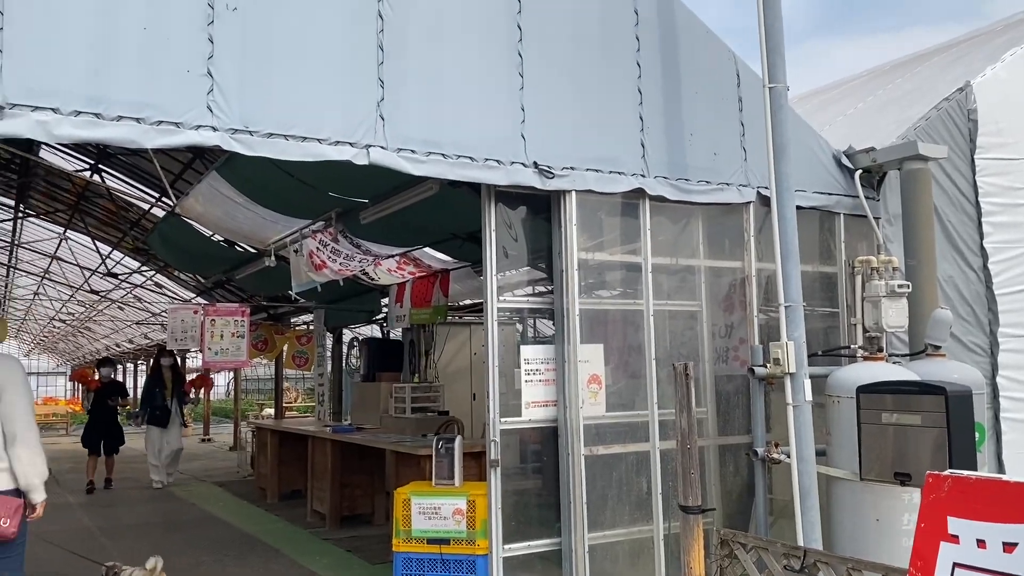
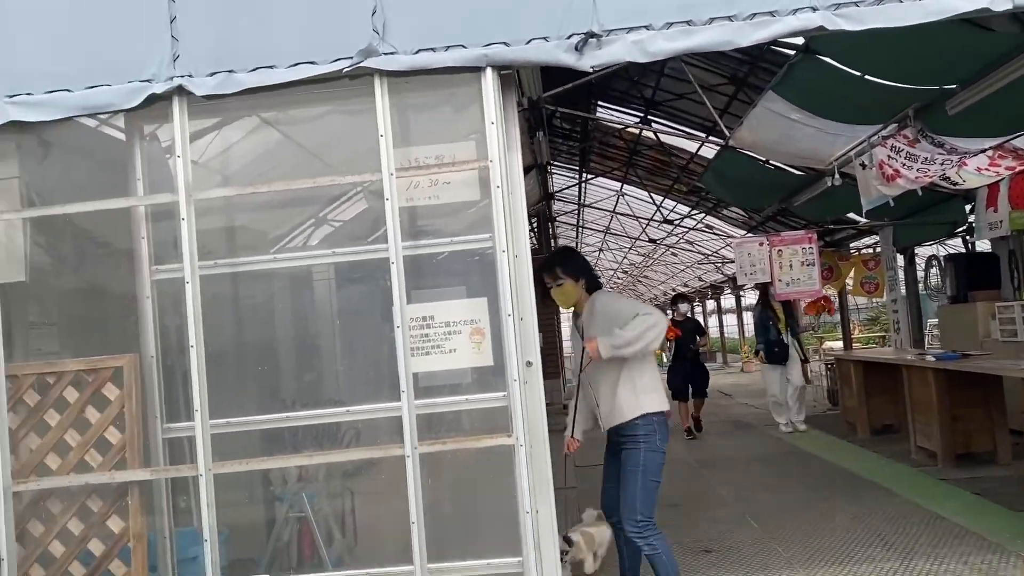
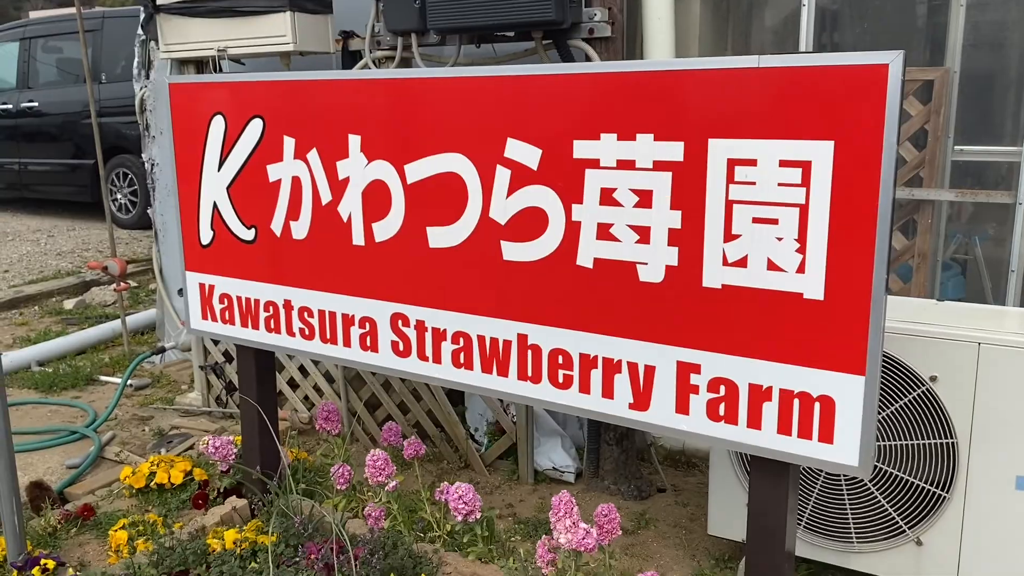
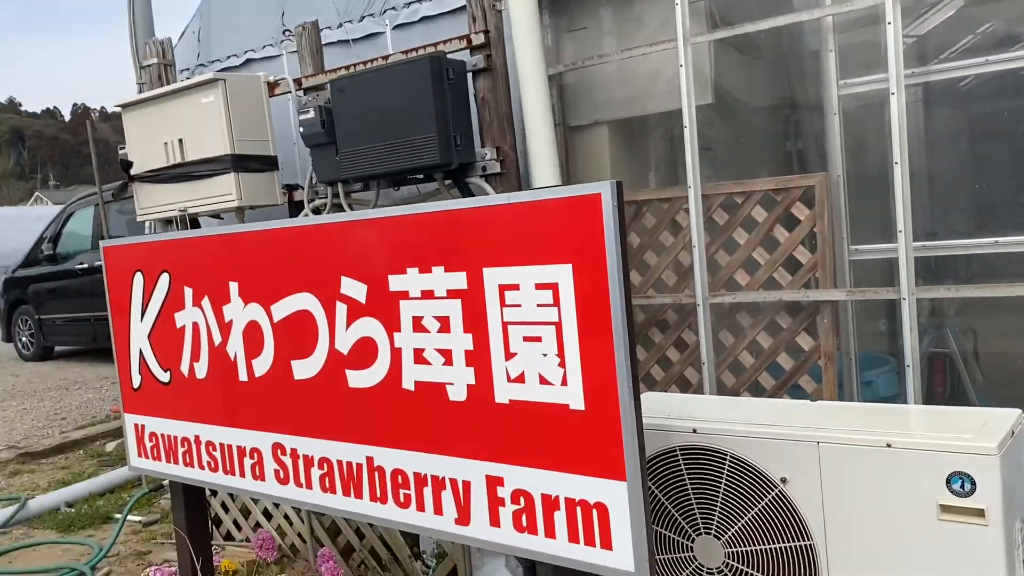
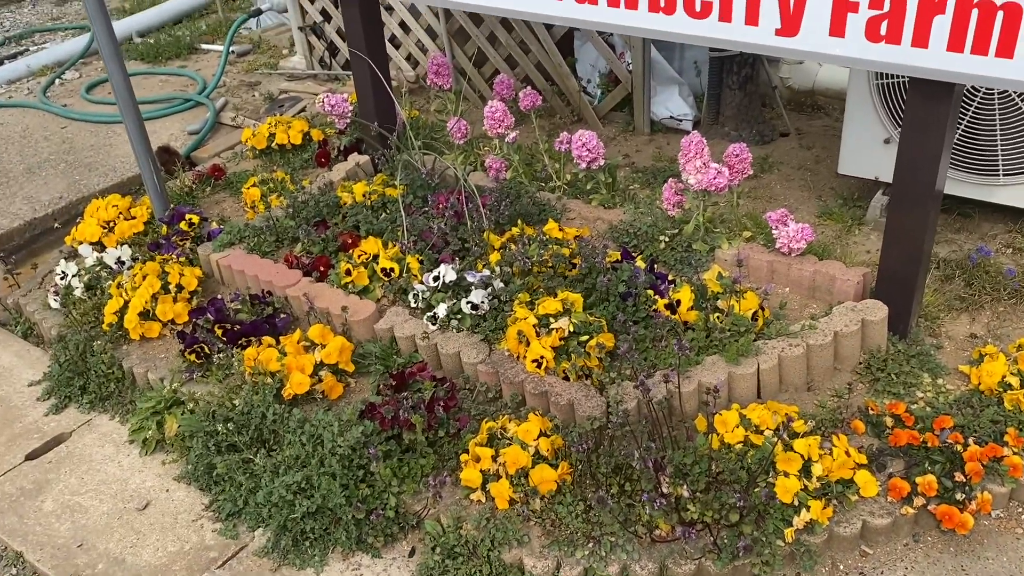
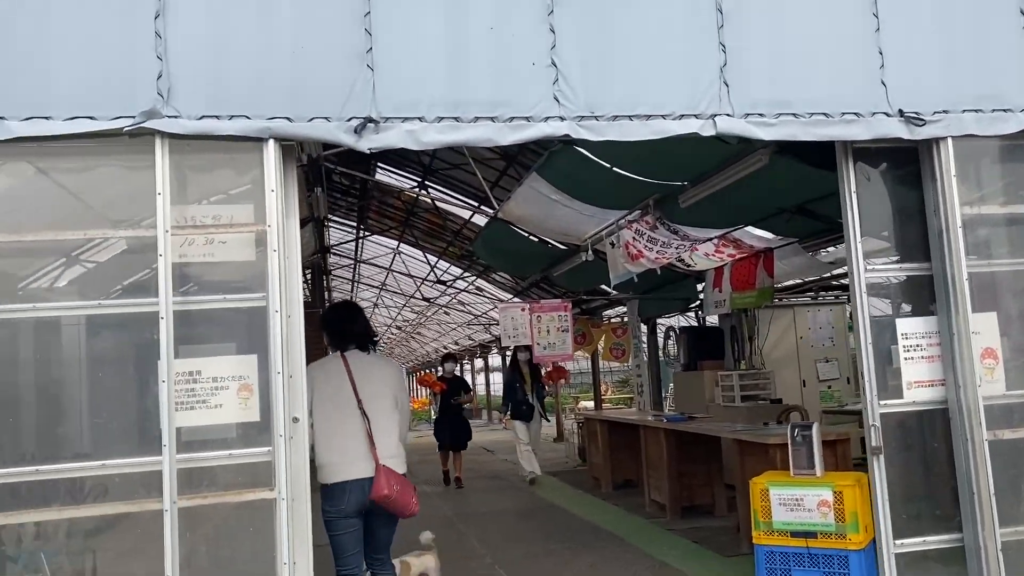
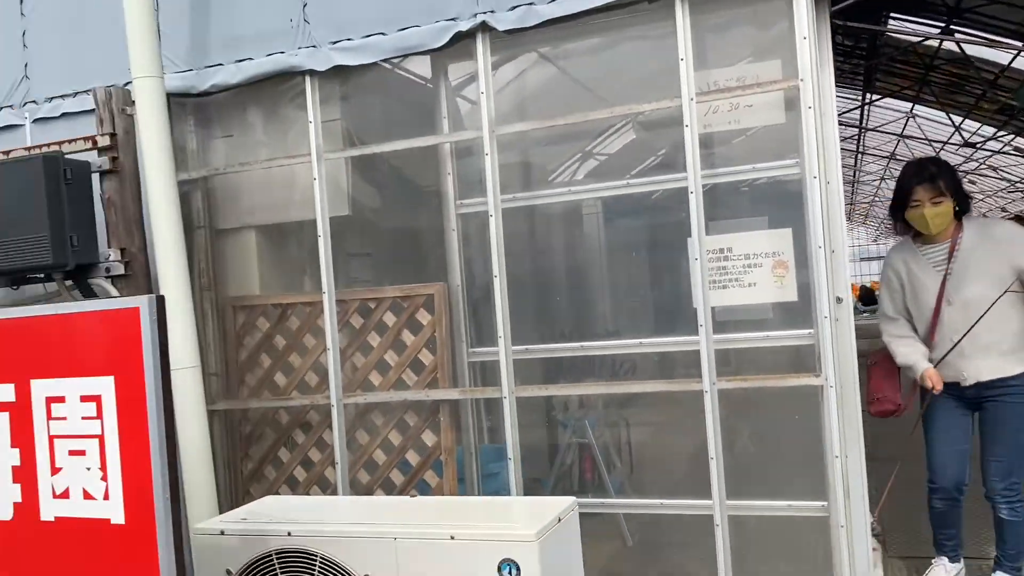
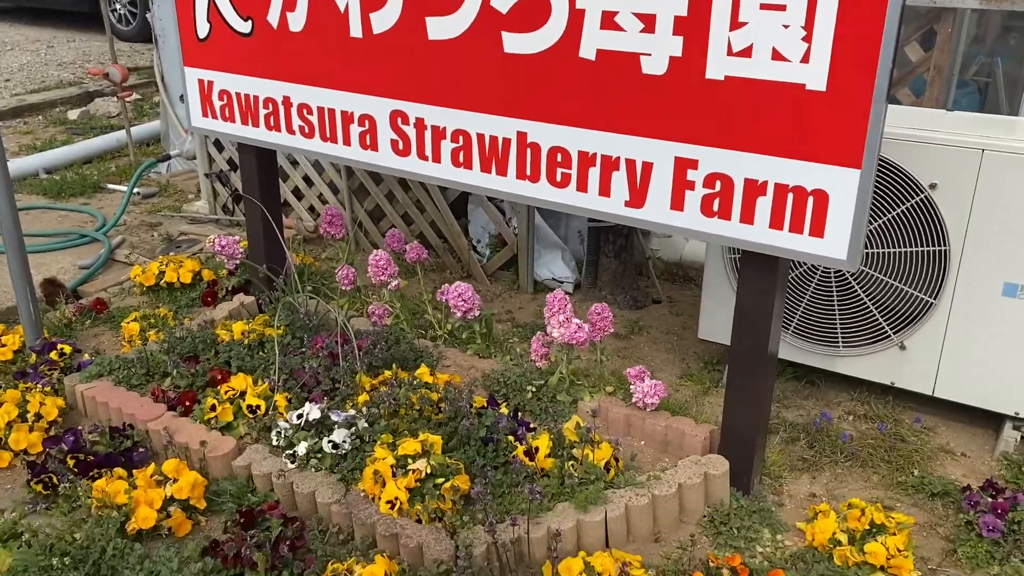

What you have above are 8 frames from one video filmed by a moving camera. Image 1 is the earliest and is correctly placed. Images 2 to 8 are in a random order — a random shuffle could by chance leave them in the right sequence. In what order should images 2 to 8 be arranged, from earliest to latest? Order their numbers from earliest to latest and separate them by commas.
6, 2, 7, 4, 3, 8, 5
